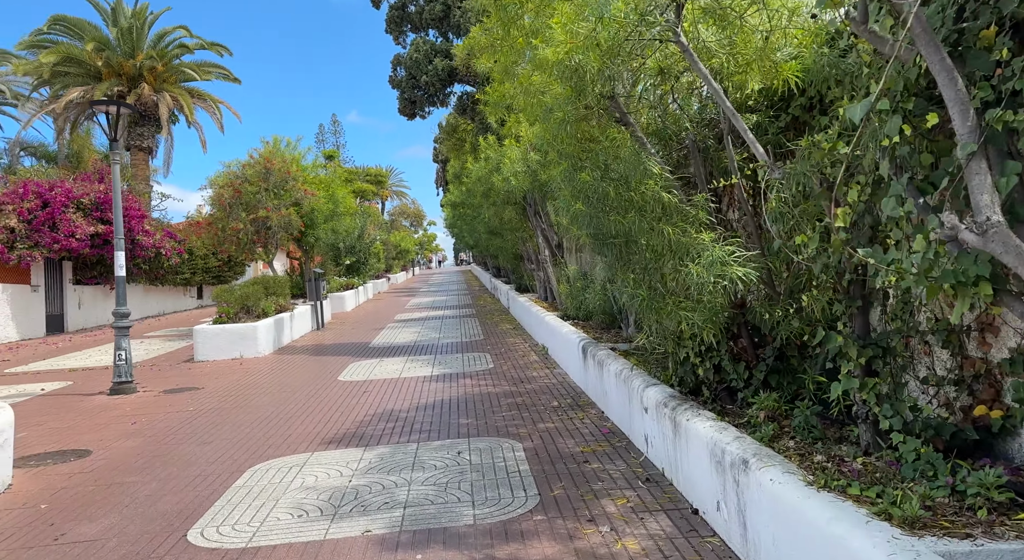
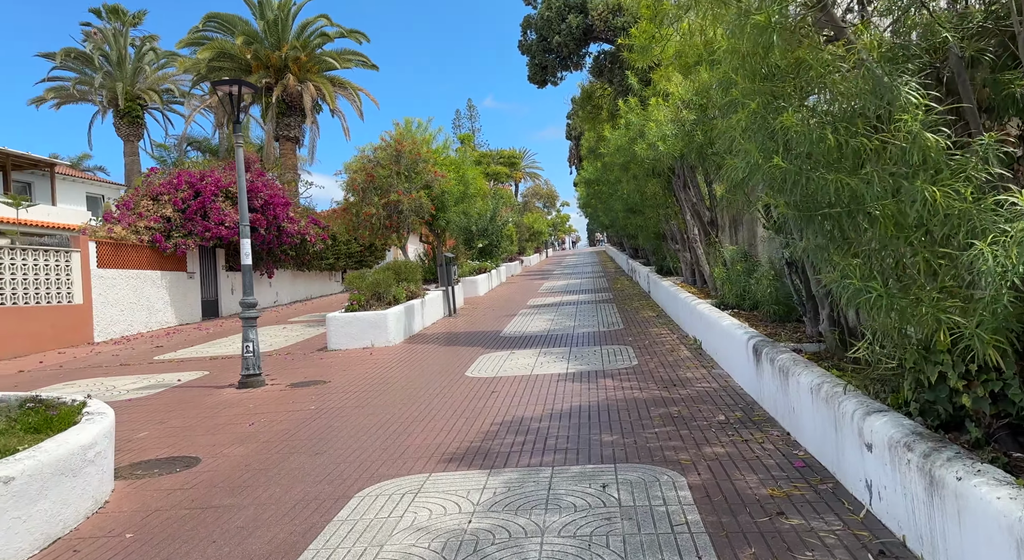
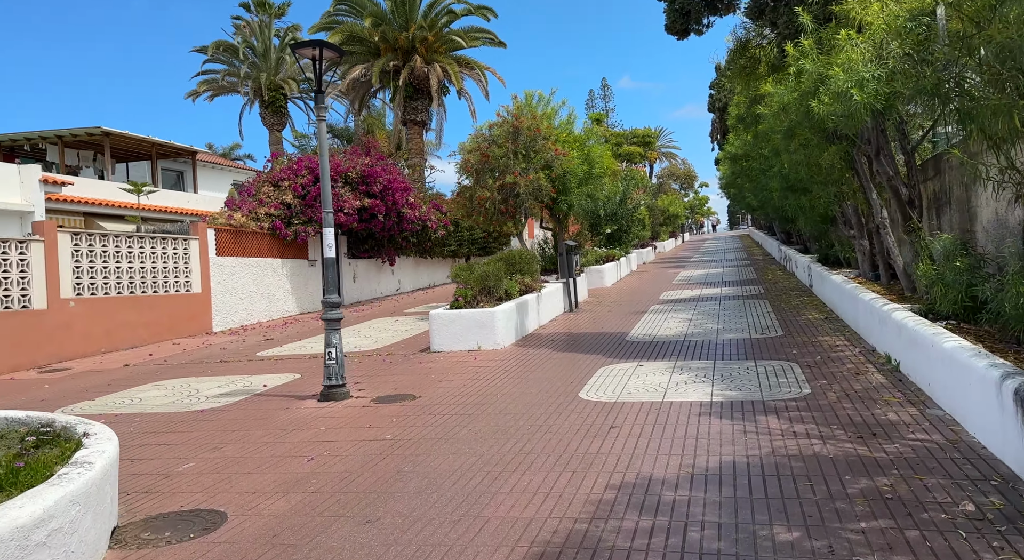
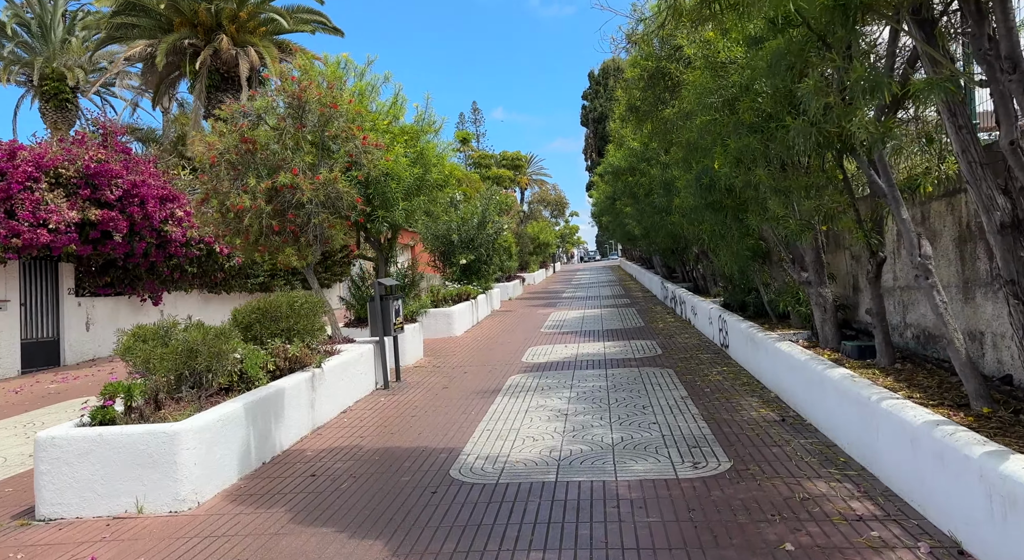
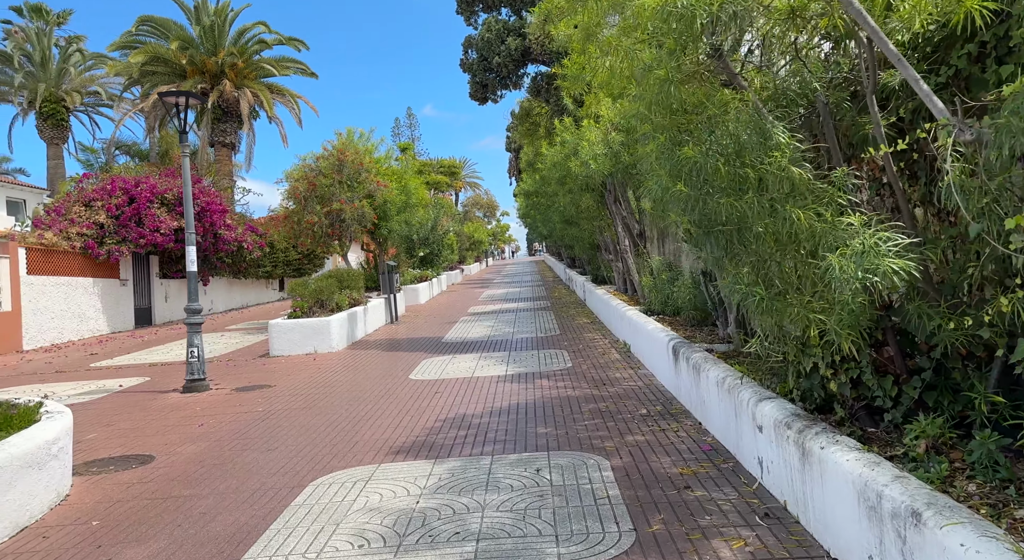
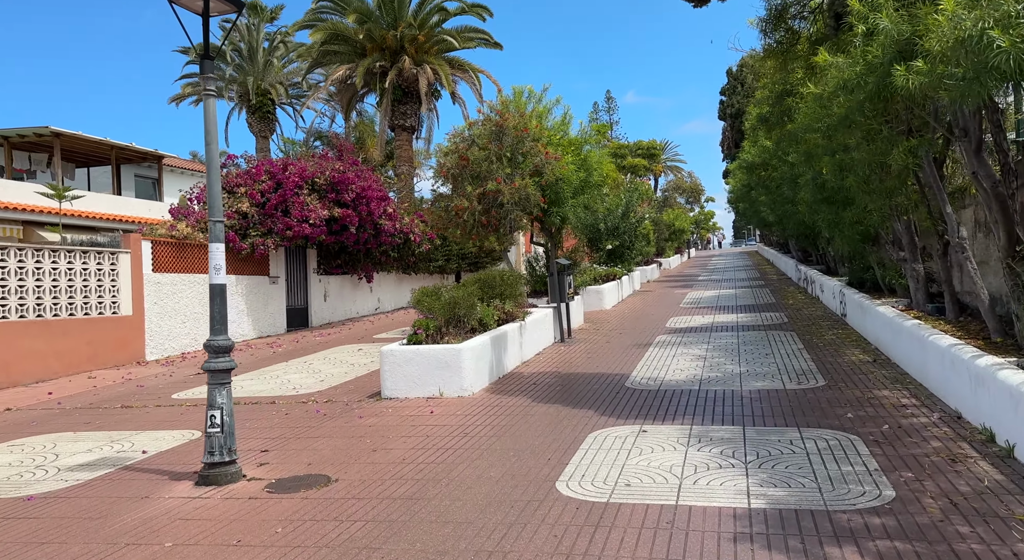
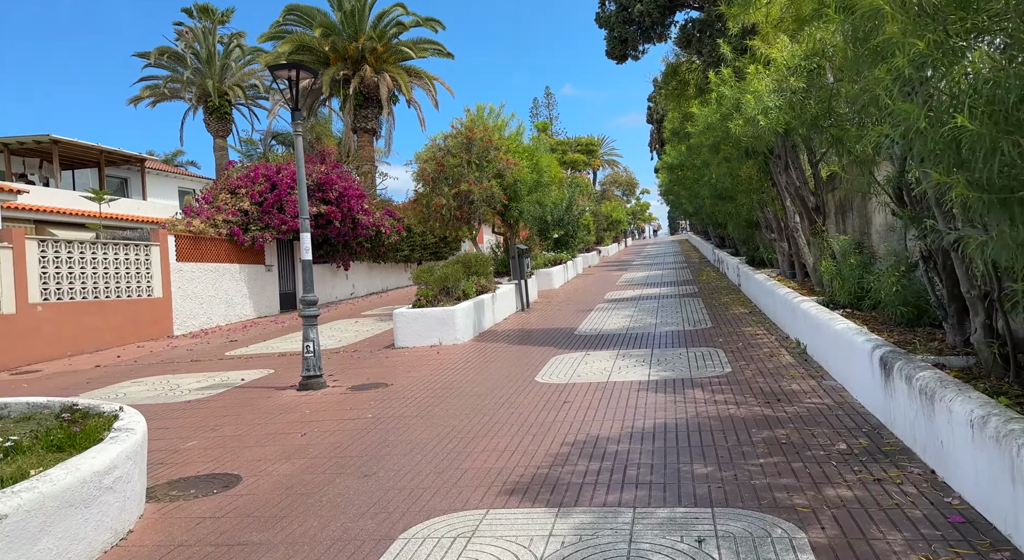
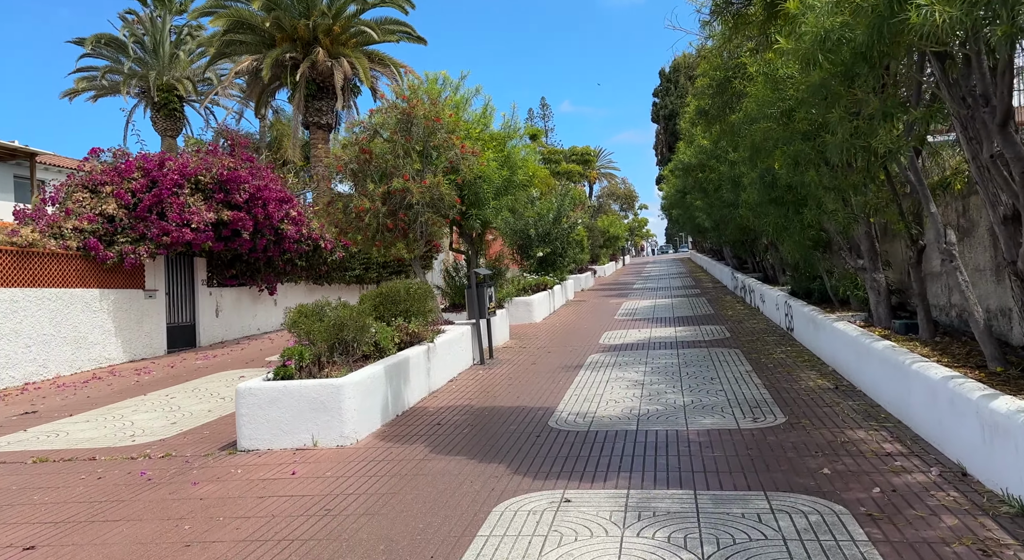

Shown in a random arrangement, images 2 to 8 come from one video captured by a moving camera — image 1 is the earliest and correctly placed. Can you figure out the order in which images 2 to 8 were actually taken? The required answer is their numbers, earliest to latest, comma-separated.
5, 2, 7, 3, 6, 8, 4
